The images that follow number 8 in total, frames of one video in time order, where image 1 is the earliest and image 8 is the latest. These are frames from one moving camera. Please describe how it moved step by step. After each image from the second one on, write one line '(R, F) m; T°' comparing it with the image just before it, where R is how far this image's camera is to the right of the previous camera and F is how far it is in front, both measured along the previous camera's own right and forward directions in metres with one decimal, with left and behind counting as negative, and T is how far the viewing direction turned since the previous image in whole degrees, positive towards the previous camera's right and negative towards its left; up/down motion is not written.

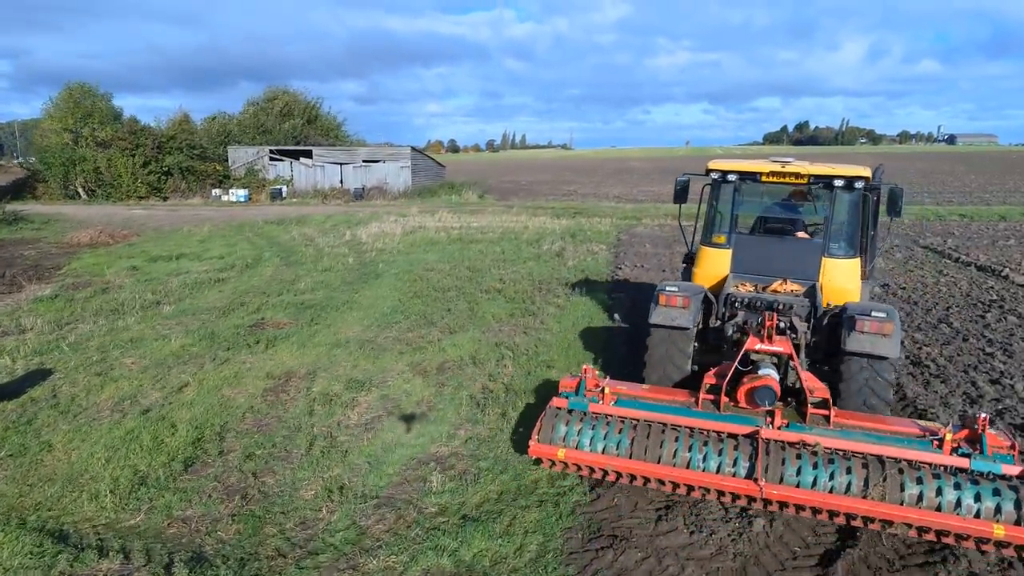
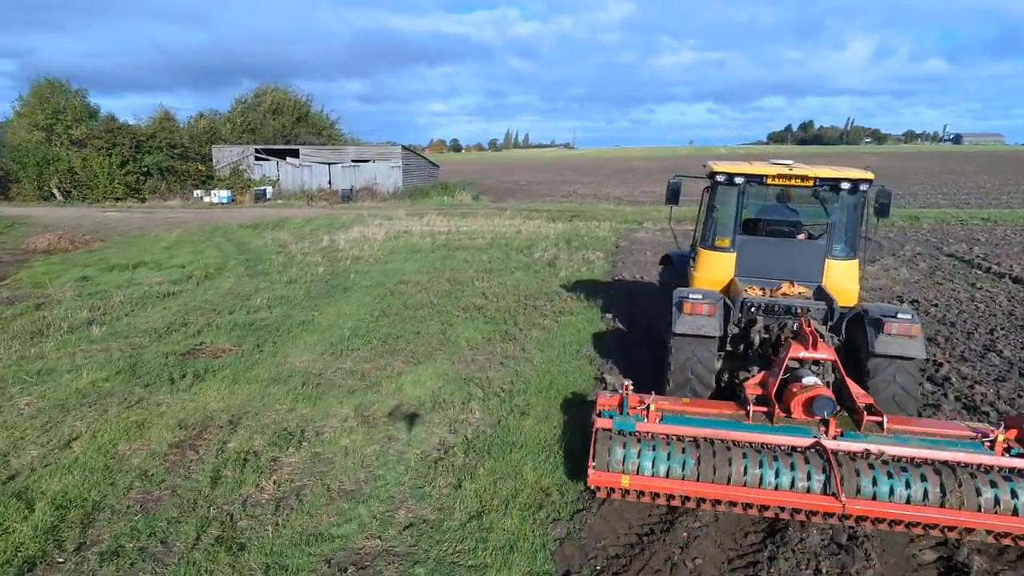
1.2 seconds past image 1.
(+0.3, +1.2) m; 0°
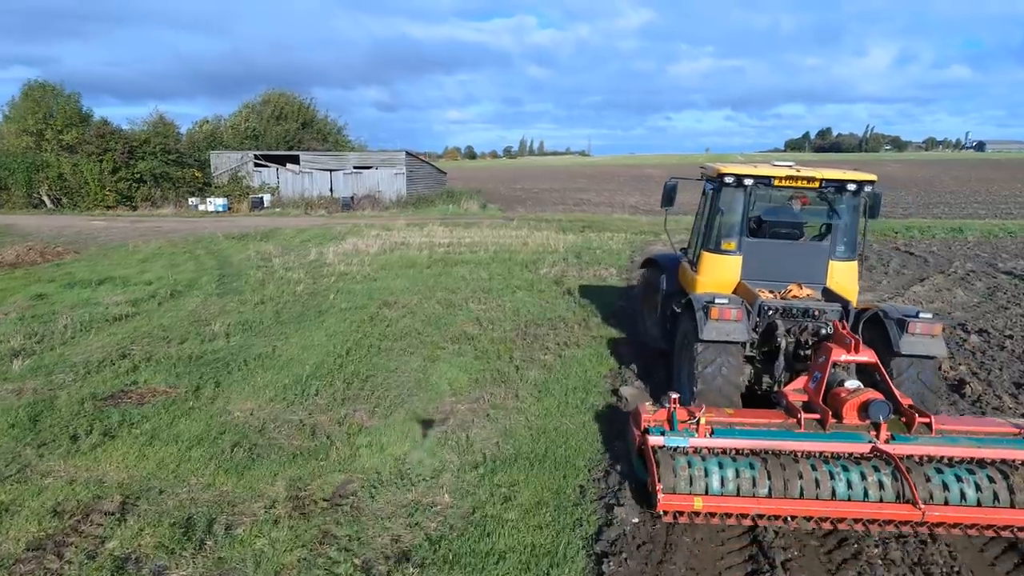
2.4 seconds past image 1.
(+0.2, +1.4) m; -1°
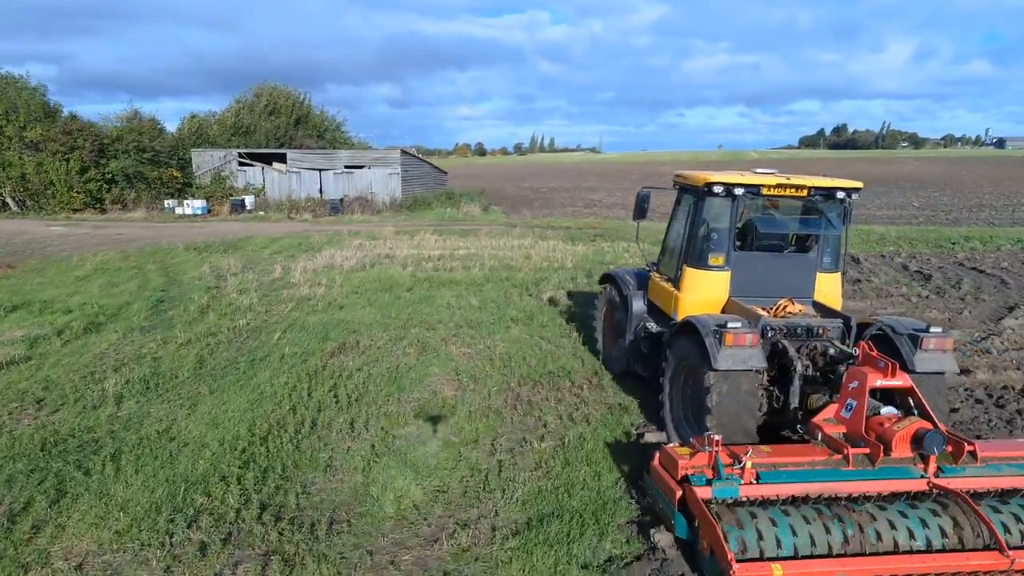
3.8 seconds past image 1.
(+0.2, +2.2) m; -1°
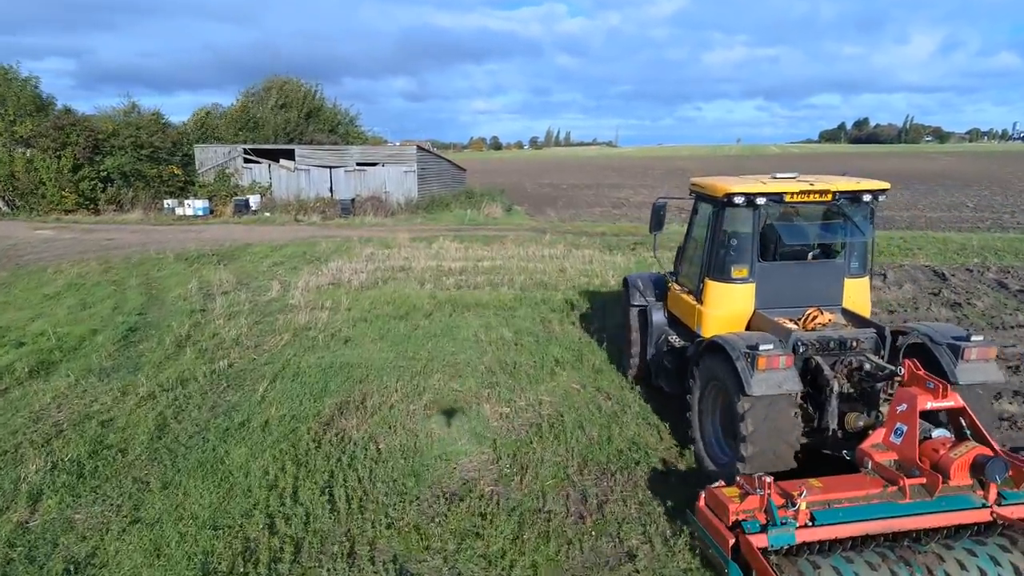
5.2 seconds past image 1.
(-0.3, +1.8) m; -1°
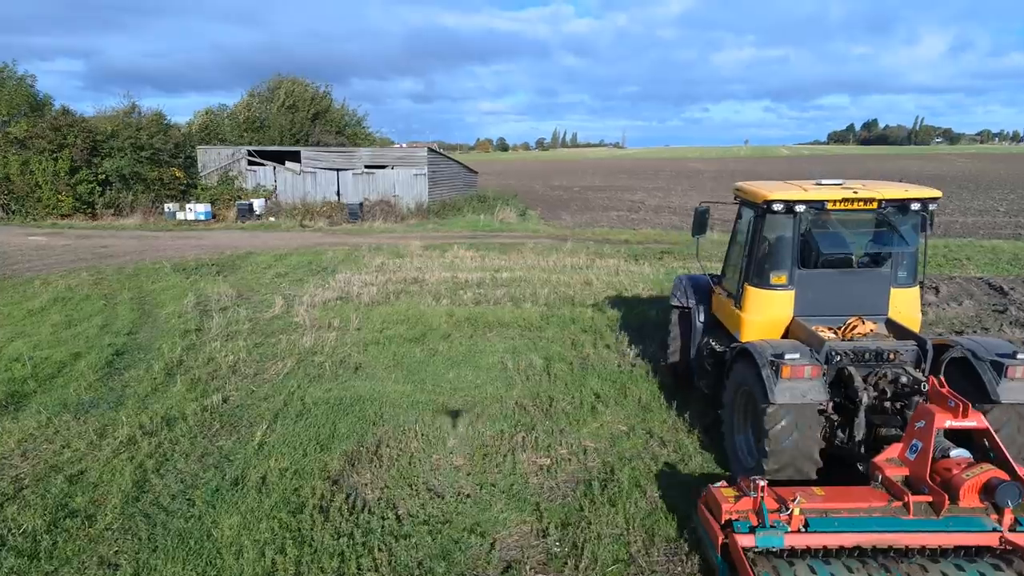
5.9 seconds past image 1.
(-0.3, +0.9) m; 0°
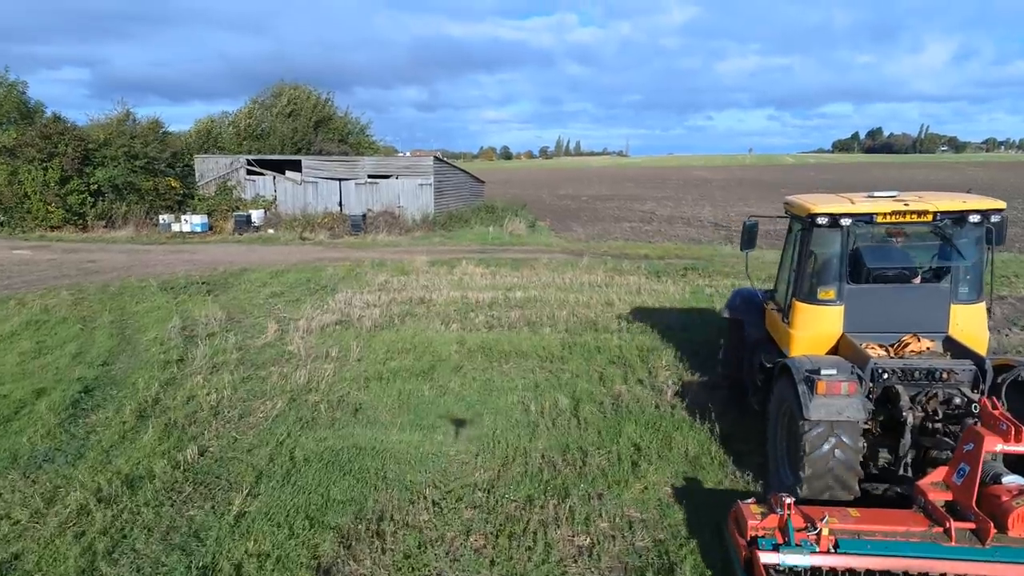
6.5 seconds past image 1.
(-0.2, +0.9) m; 0°
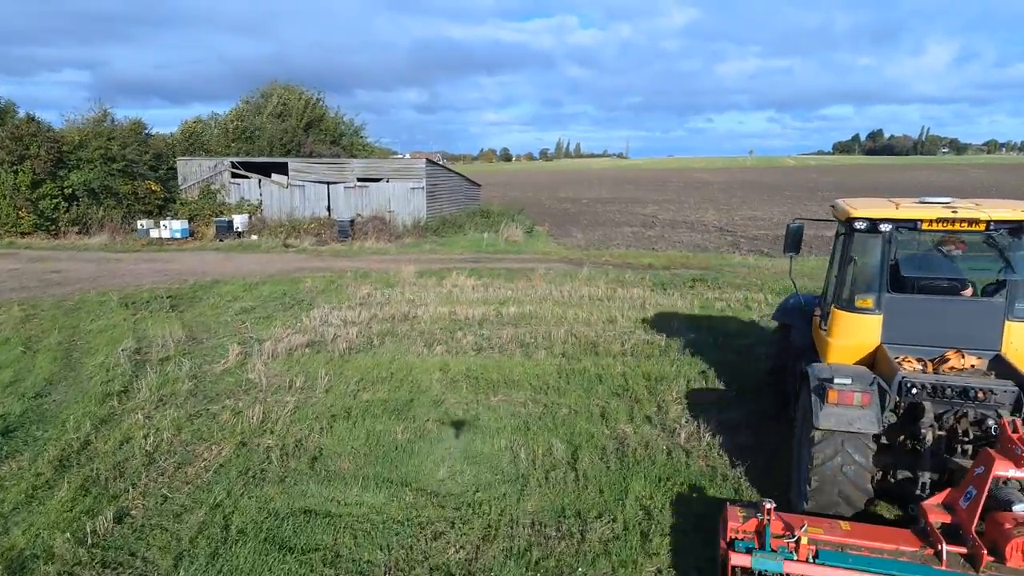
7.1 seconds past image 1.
(+0.1, +1.0) m; 0°
